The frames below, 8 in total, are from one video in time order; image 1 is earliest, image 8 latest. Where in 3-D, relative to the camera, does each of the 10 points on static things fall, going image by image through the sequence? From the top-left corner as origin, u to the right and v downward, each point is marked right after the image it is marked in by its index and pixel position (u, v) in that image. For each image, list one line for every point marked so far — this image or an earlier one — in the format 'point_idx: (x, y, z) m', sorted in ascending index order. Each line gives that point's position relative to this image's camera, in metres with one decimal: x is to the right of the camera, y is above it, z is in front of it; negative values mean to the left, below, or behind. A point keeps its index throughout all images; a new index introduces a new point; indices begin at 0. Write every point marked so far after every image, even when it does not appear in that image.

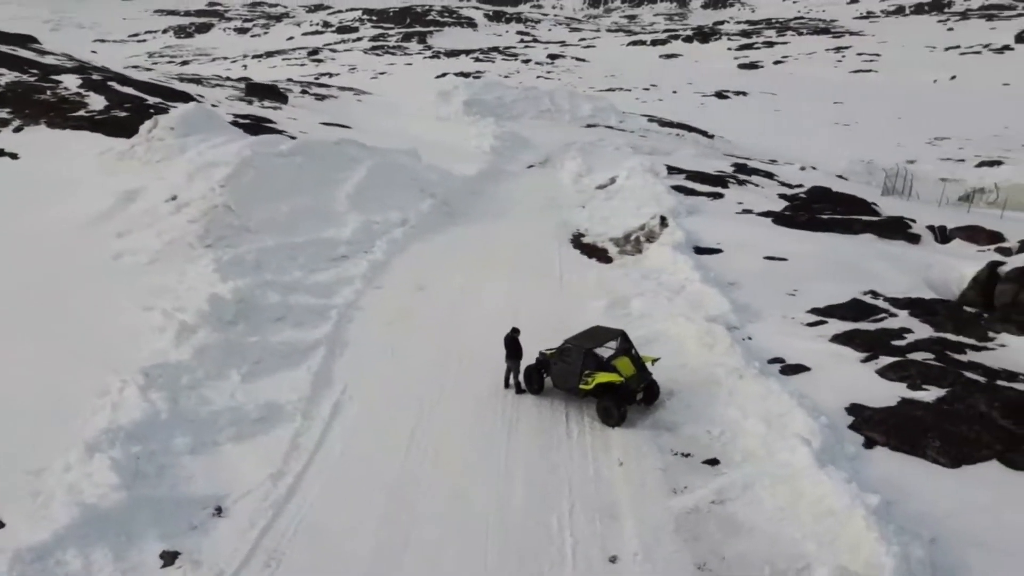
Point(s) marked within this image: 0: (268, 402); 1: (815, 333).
0: (-2.1, -1.0, +7.1) m
1: (+3.1, -0.5, +8.2) m
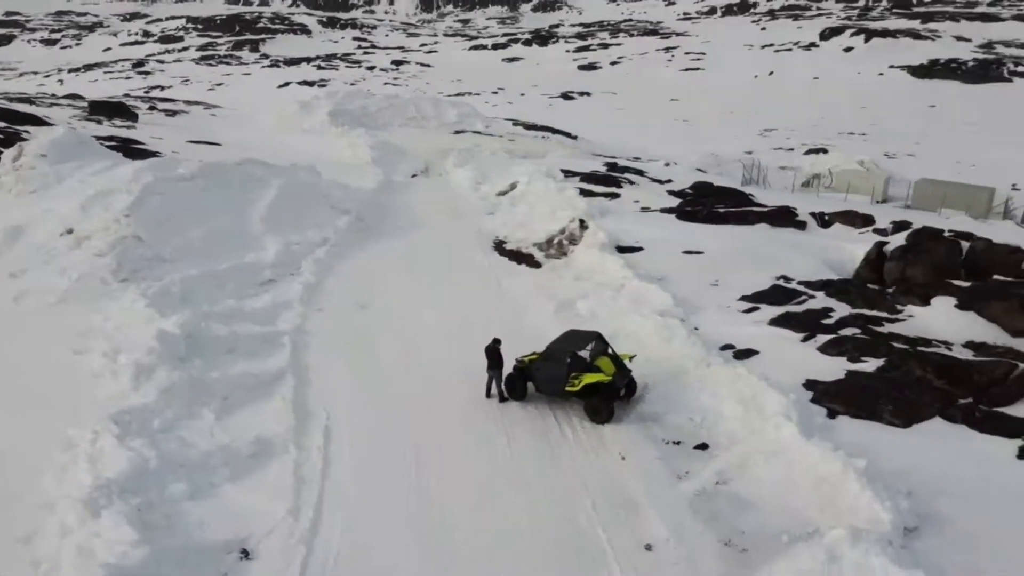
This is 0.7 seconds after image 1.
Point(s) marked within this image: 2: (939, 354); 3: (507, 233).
0: (-2.2, -1.3, +6.9) m
1: (+2.7, -0.3, +9.0) m
2: (+4.2, -0.7, +7.8) m
3: (-0.1, +0.9, +12.8) m
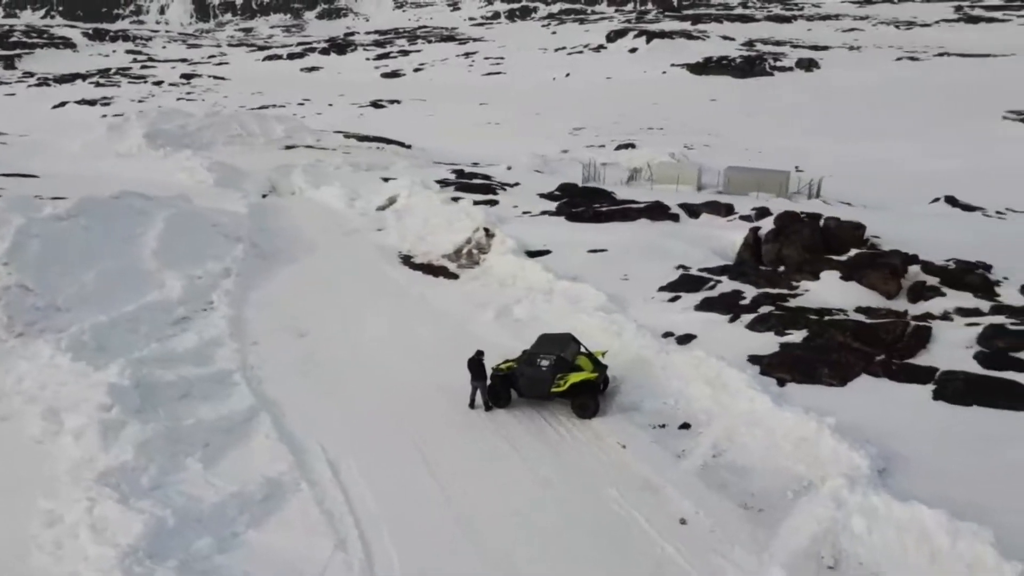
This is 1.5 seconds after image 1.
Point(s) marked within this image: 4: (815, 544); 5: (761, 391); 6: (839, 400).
0: (-2.1, -1.6, +6.7) m
1: (+2.1, -0.2, +9.8) m
2: (+3.8, -0.4, +9.1) m
3: (-1.6, +0.6, +12.9) m
4: (+2.3, -1.9, +5.9) m
5: (+2.4, -1.0, +7.6) m
6: (+3.1, -1.1, +7.6) m
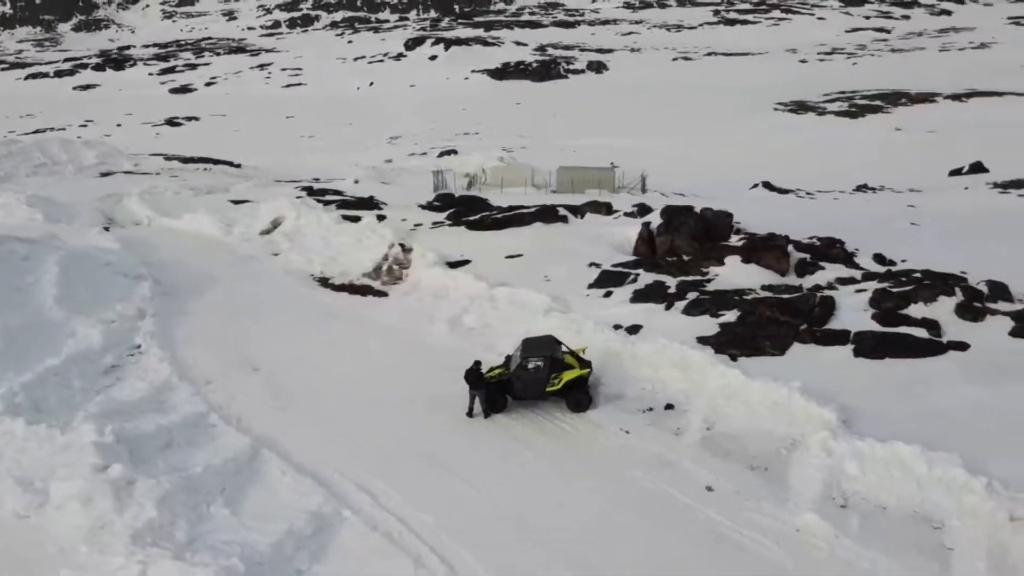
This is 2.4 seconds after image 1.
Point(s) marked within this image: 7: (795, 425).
0: (-1.7, -1.9, +6.6) m
1: (+1.4, -0.2, +10.7) m
2: (+3.2, -0.1, +10.4) m
3: (-3.0, +0.3, +12.8) m
4: (+2.7, -1.7, +6.9) m
5: (+2.3, -0.8, +8.5) m
6: (+3.0, -0.9, +8.8) m
7: (+2.7, -1.3, +7.7) m
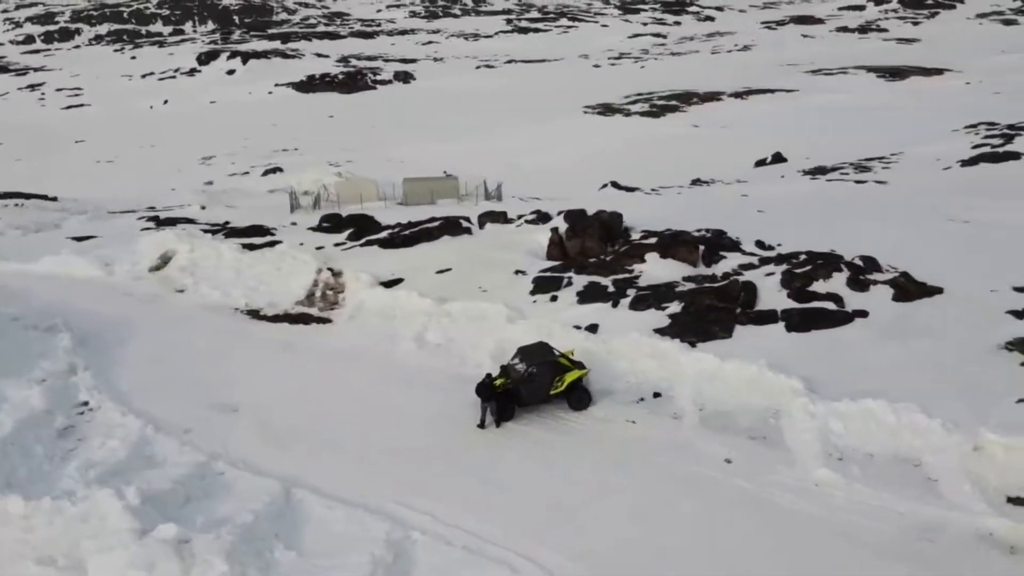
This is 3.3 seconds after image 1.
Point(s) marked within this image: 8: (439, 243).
0: (-1.1, -2.1, +6.6) m
1: (+0.7, -0.2, +11.3) m
2: (+2.6, 0.0, +11.5) m
3: (-4.1, -0.2, +12.3) m
4: (+3.1, -1.5, +7.9) m
5: (+2.2, -0.8, +9.5) m
6: (+2.8, -0.7, +9.9) m
7: (+2.8, -1.2, +8.7) m
8: (-1.3, +0.8, +14.5) m
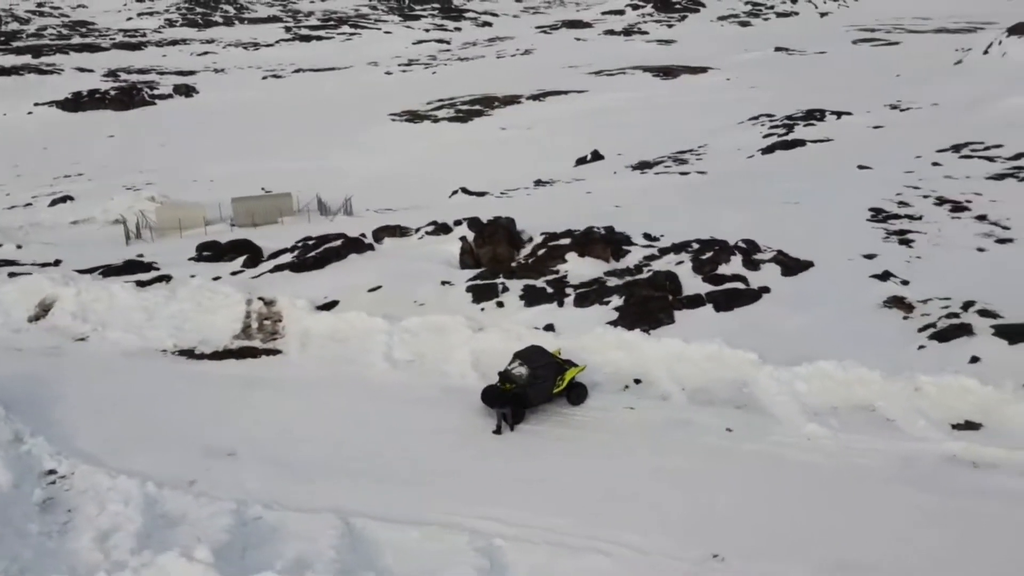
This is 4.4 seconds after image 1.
0: (-0.4, -2.3, +6.8) m
1: (0.0, -0.3, +11.8) m
2: (+1.7, +0.1, +12.4) m
3: (-4.9, -0.8, +11.5) m
4: (+3.2, -1.3, +9.2) m
5: (+1.9, -0.7, +10.4) m
6: (+2.4, -0.6, +11.0) m
7: (+2.8, -1.0, +9.9) m
8: (-2.9, +0.5, +14.4) m
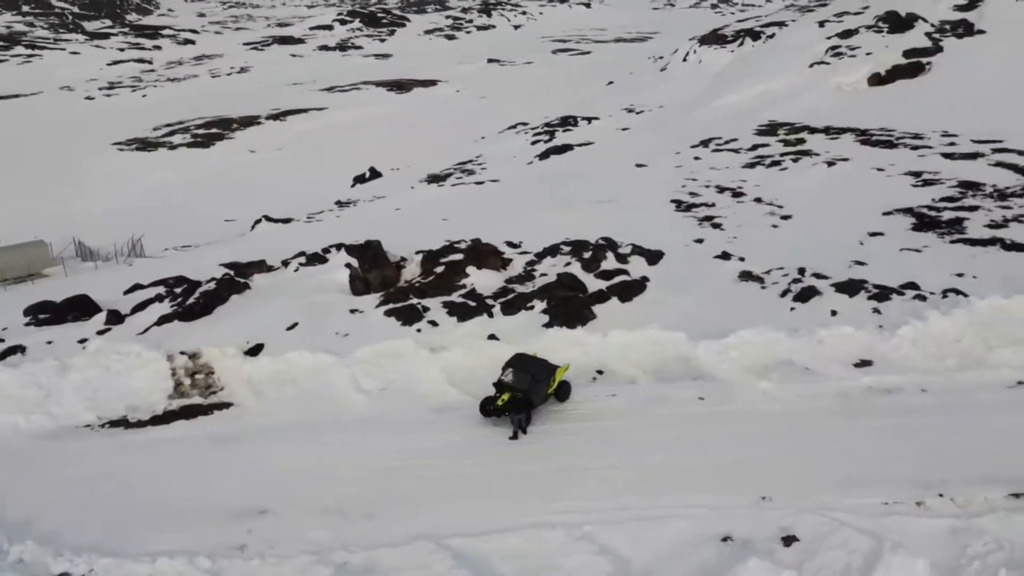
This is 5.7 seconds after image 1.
0: (+0.6, -2.4, +7.5) m
1: (-1.0, -0.6, +12.3) m
2: (+0.3, 0.0, +13.5) m
3: (-5.4, -1.6, +10.4) m
4: (+3.0, -1.1, +10.9) m
5: (+1.3, -0.7, +11.6) m
6: (+1.6, -0.5, +12.3) m
7: (+2.3, -0.9, +11.4) m
8: (-4.7, -0.3, +13.7) m
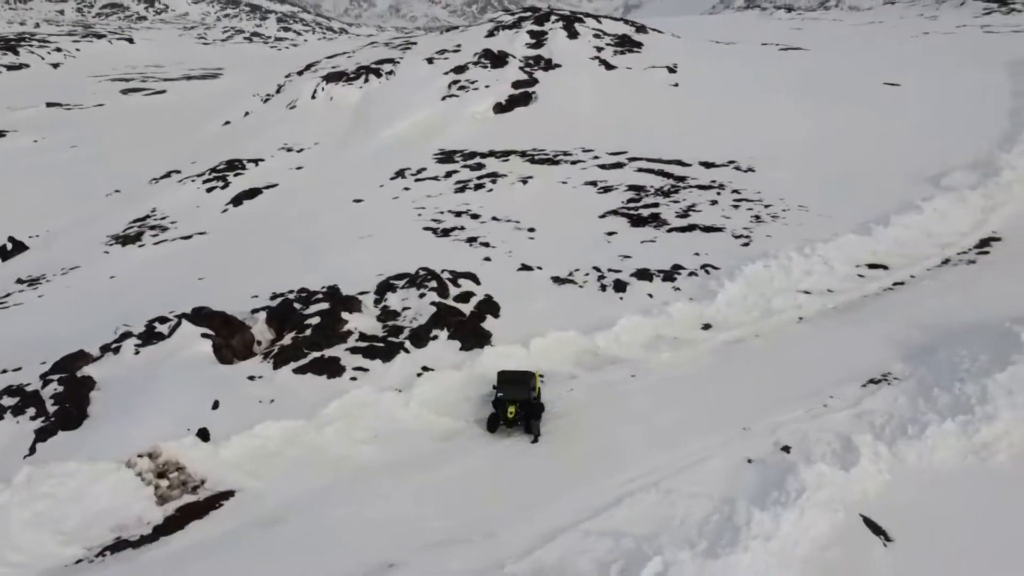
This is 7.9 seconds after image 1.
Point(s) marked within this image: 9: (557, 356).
0: (+1.8, -2.5, +9.3) m
1: (-2.2, -1.3, +12.7) m
2: (-1.7, -0.6, +14.4) m
3: (-4.8, -2.9, +8.9) m
4: (+2.0, -1.0, +13.5) m
5: (+0.1, -0.9, +13.3) m
6: (0.0, -0.8, +14.0) m
7: (+1.1, -1.0, +13.6) m
8: (-6.0, -1.7, +12.1) m
9: (+0.8, -1.0, +13.4) m
